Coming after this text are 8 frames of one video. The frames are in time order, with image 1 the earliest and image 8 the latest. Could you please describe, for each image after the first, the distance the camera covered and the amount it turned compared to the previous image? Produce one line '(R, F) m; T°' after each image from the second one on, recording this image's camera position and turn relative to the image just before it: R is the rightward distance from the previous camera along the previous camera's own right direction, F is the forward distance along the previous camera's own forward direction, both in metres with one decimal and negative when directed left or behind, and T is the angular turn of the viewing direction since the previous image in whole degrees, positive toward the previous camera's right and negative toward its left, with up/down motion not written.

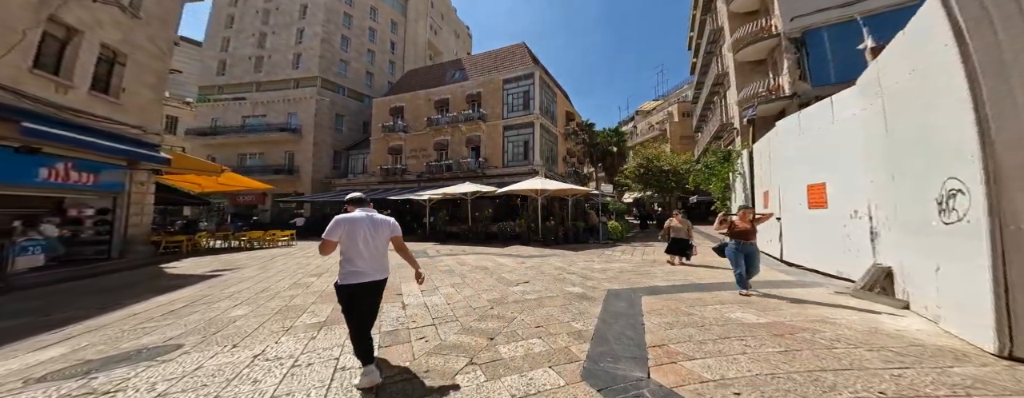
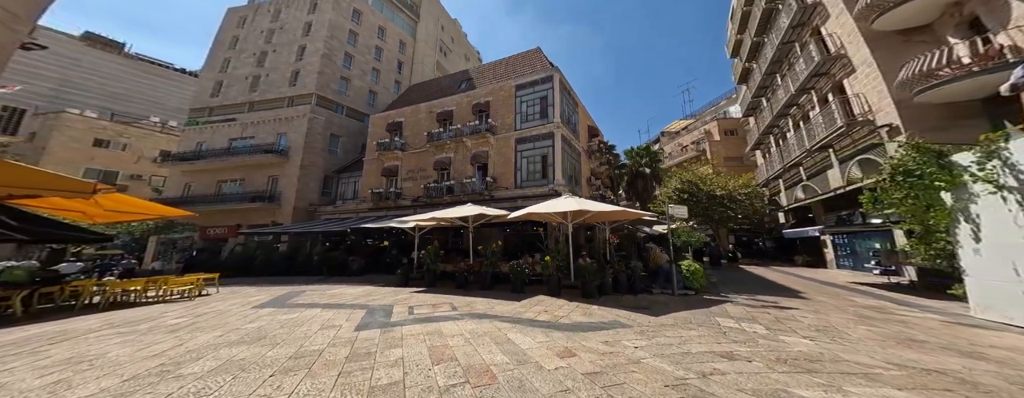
(-0.3, +3.8) m; -2°
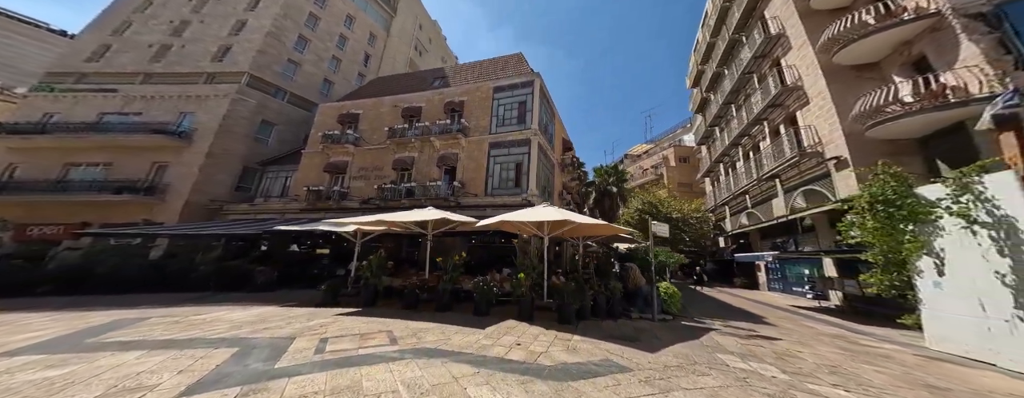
(-0.3, +1.0) m; +8°
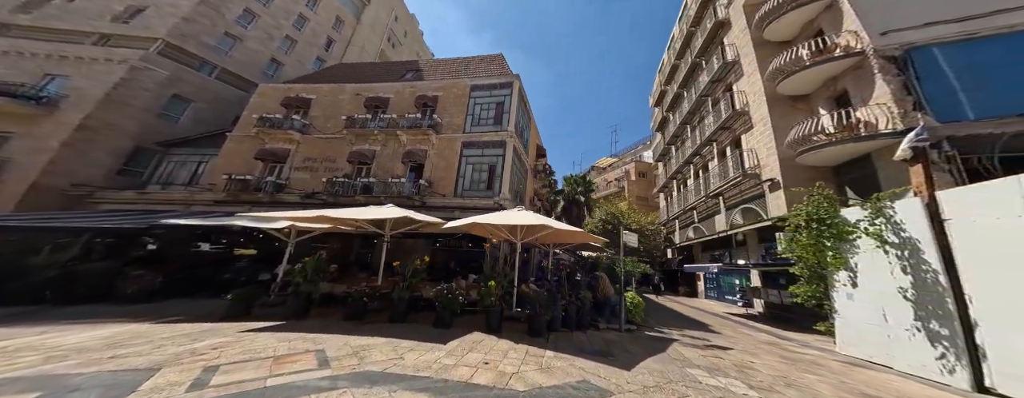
(-0.2, +0.3) m; +8°
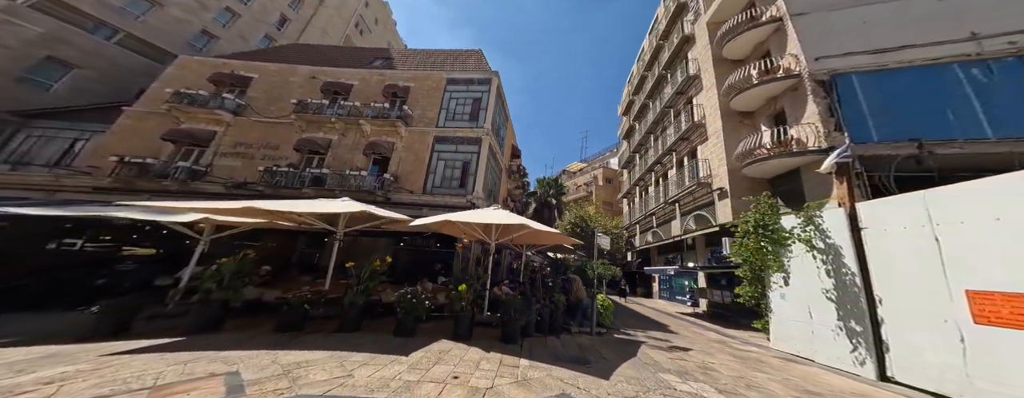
(-0.2, +0.3) m; +7°
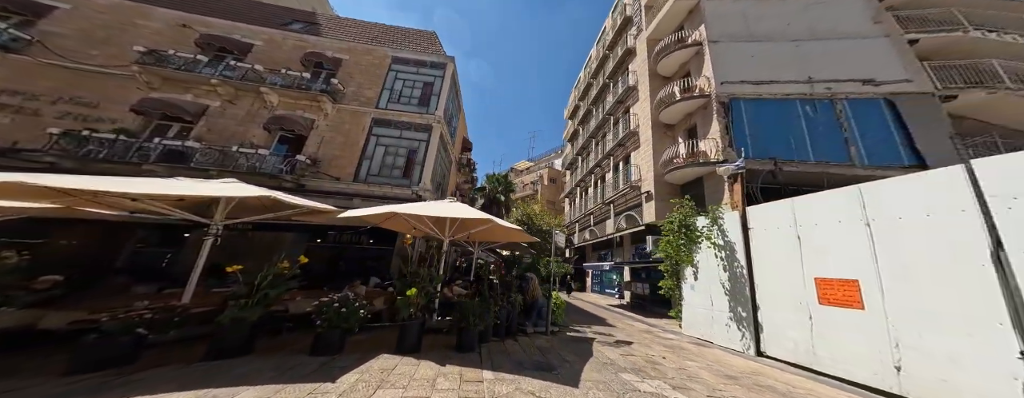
(-0.4, +0.5) m; +12°
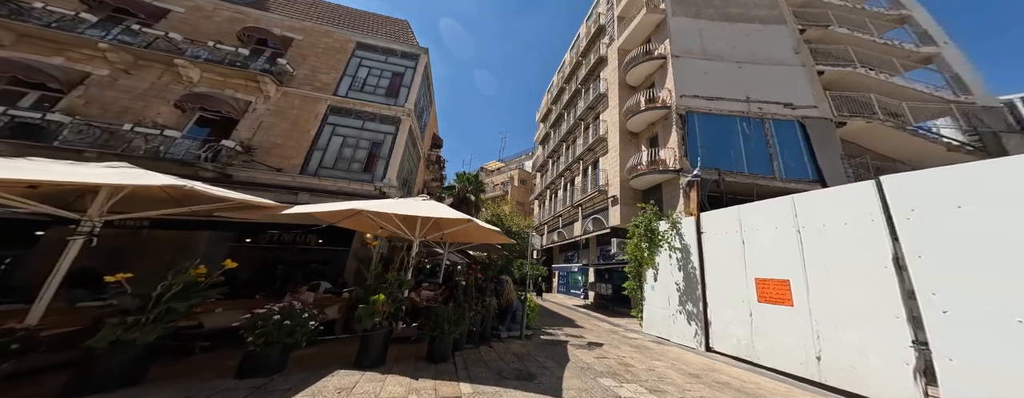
(-0.3, +0.2) m; +7°
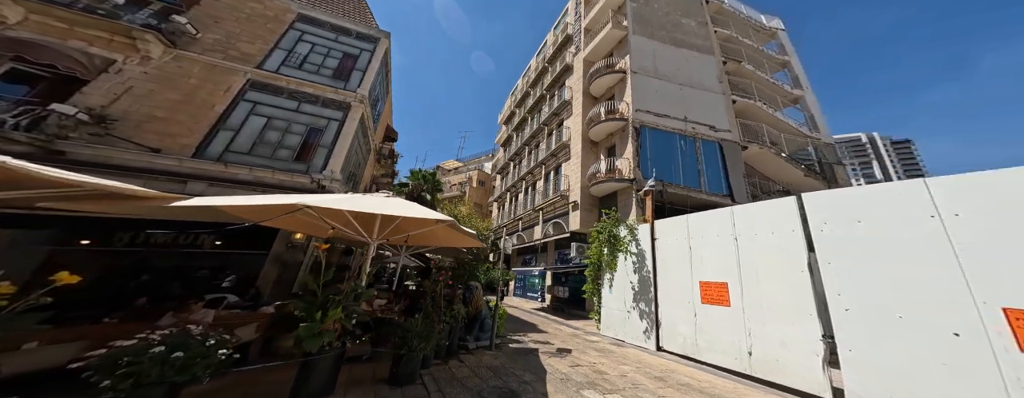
(-0.4, +0.4) m; +9°
